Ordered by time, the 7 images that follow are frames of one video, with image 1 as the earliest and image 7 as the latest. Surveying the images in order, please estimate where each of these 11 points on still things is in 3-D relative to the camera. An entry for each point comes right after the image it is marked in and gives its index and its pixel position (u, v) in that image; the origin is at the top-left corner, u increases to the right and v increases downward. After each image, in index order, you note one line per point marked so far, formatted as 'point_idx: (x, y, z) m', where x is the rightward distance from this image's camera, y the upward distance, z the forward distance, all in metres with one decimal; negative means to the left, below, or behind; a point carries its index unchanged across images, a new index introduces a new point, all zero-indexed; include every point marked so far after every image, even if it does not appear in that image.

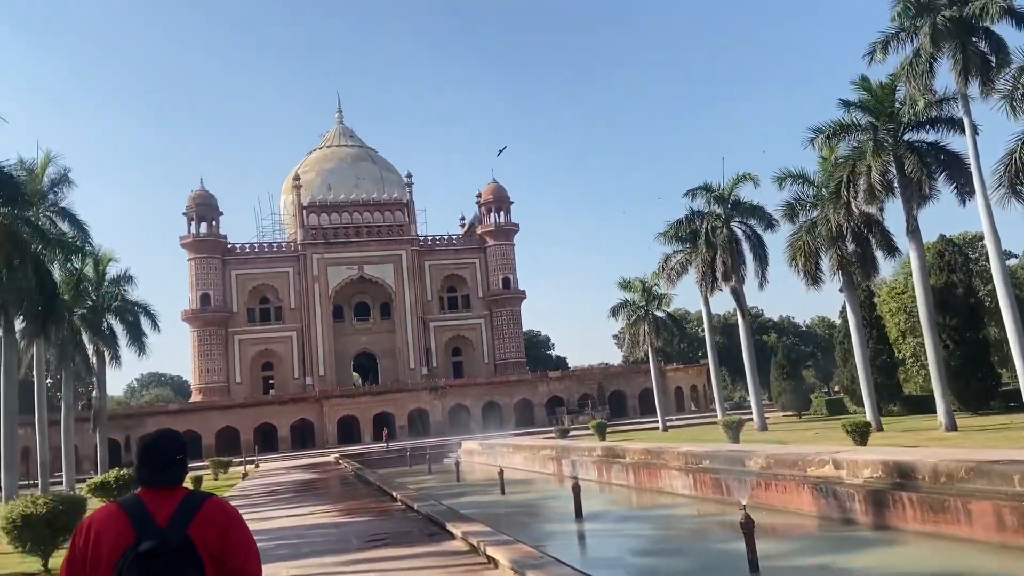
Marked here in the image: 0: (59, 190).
0: (-10.4, +2.2, +18.8) m
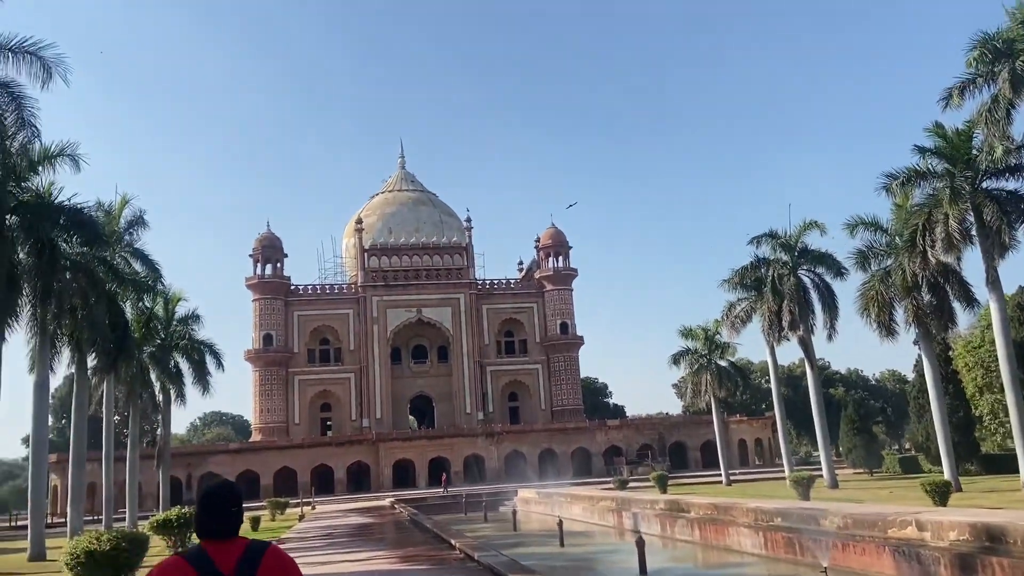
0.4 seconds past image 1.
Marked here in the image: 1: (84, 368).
0: (-9.0, +1.3, +19.4) m
1: (-9.3, -1.8, +17.7) m
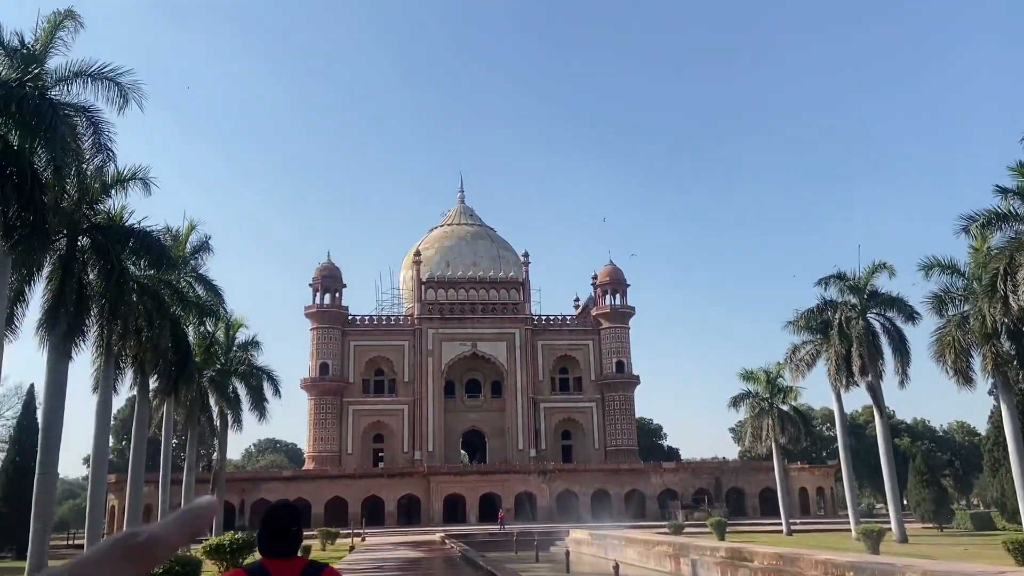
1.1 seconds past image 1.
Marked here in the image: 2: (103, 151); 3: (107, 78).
0: (-7.6, +0.7, +19.8) m
1: (-8.1, -2.3, +18.0) m
2: (-6.2, +2.1, +12.3) m
3: (-6.1, +3.2, +12.2) m
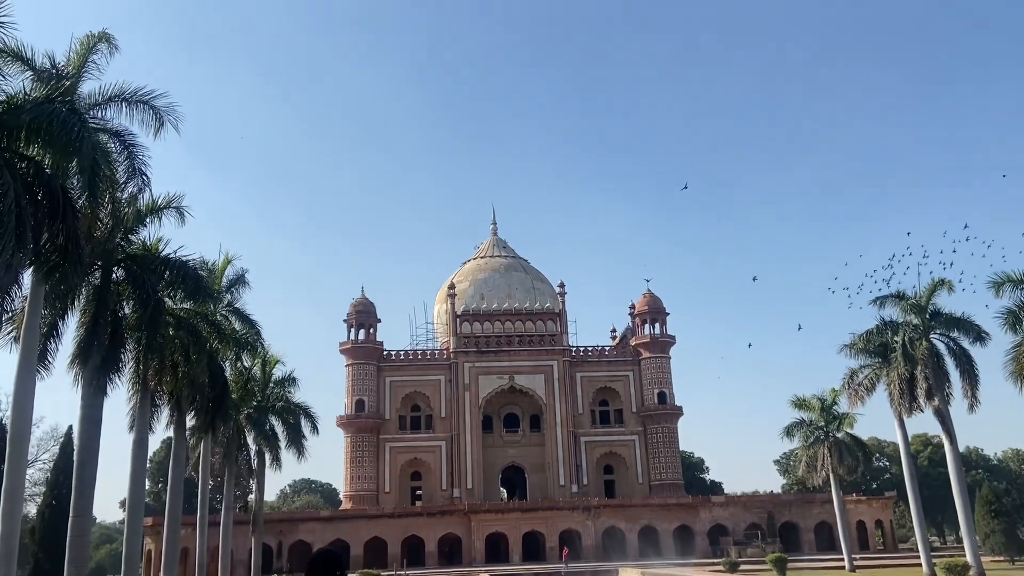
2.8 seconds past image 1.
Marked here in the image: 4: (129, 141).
0: (-6.5, -0.1, +19.4) m
1: (-7.0, -3.0, +17.4) m
2: (-5.4, +1.6, +11.8) m
3: (-5.4, +2.7, +11.9) m
4: (-5.6, +2.1, +11.9) m
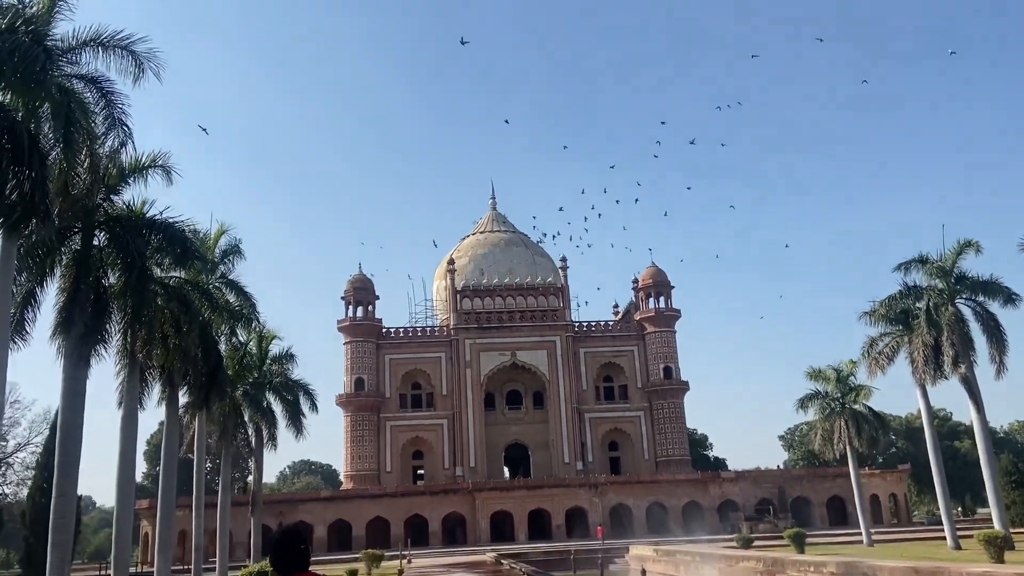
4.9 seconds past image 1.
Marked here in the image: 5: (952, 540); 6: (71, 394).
0: (-6.4, +0.6, +18.4) m
1: (-6.8, -2.4, +16.6) m
2: (-5.2, +2.1, +10.9) m
3: (-5.2, +3.2, +10.8) m
4: (-5.4, +2.7, +10.9) m
5: (+10.2, -5.9, +19.0) m
6: (-6.6, -1.6, +12.2) m
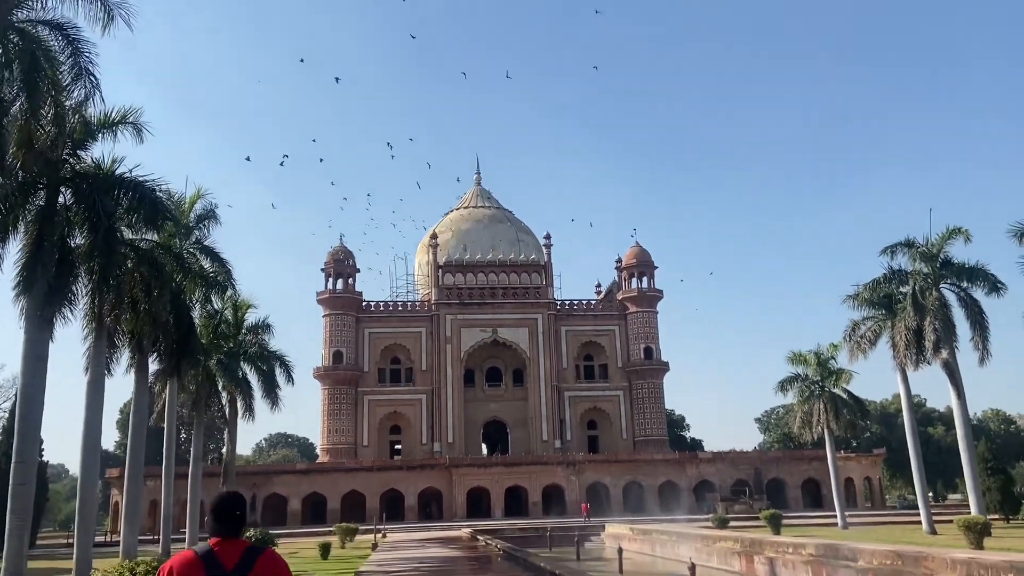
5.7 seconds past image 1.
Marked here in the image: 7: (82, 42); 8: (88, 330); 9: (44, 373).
0: (-6.7, +1.3, +17.9) m
1: (-7.2, -1.7, +16.1) m
2: (-5.4, +2.7, +10.4) m
3: (-5.3, +3.7, +10.3) m
4: (-5.5, +3.2, +10.3) m
5: (+9.7, -5.5, +19.0) m
6: (-6.9, -1.0, +11.8) m
7: (-5.4, +3.1, +10.4) m
8: (-7.4, -0.8, +14.3) m
9: (-6.8, -1.3, +11.9) m
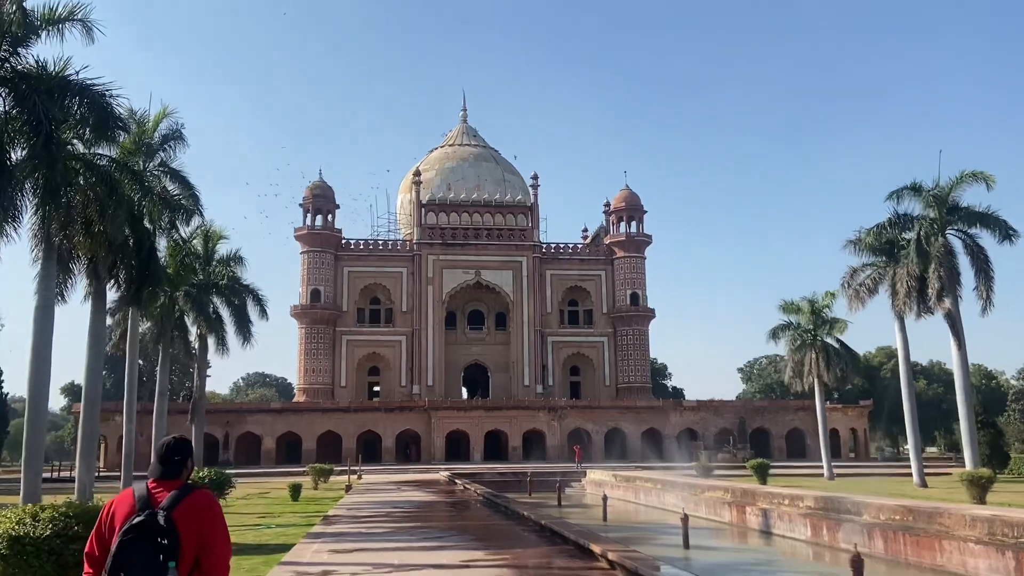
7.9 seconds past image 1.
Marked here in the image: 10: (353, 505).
0: (-7.0, +2.9, +16.6) m
1: (-7.5, -0.2, +15.0) m
2: (-5.5, +3.7, +9.0) m
3: (-5.4, +4.7, +8.9) m
4: (-5.6, +4.2, +9.0) m
5: (+9.2, -4.3, +18.5) m
6: (-7.1, +0.2, +10.7) m
7: (-5.5, +4.1, +9.0) m
8: (-7.6, +0.6, +13.1) m
9: (-7.0, -0.1, +10.7) m
10: (-3.1, -4.2, +15.7) m
